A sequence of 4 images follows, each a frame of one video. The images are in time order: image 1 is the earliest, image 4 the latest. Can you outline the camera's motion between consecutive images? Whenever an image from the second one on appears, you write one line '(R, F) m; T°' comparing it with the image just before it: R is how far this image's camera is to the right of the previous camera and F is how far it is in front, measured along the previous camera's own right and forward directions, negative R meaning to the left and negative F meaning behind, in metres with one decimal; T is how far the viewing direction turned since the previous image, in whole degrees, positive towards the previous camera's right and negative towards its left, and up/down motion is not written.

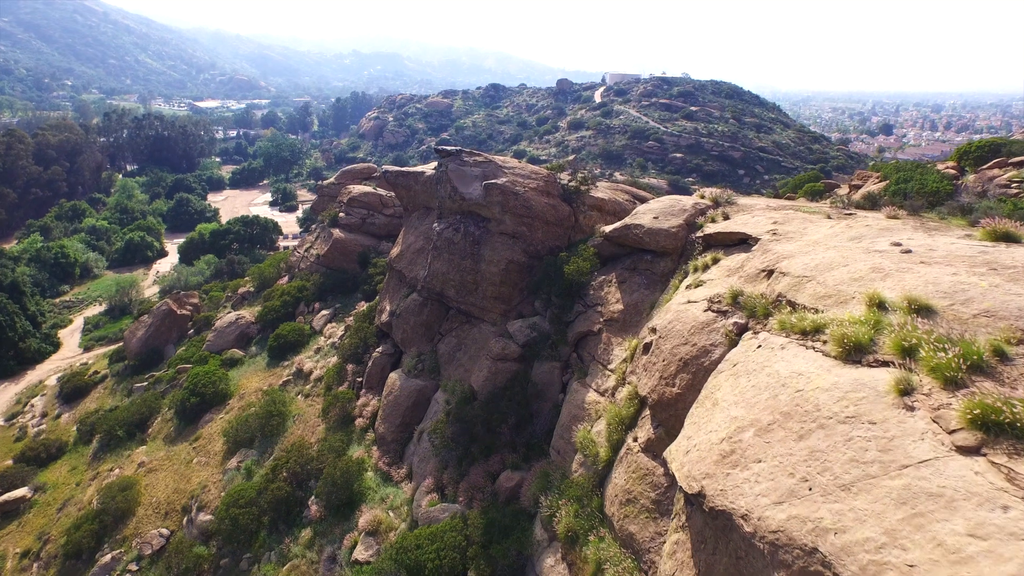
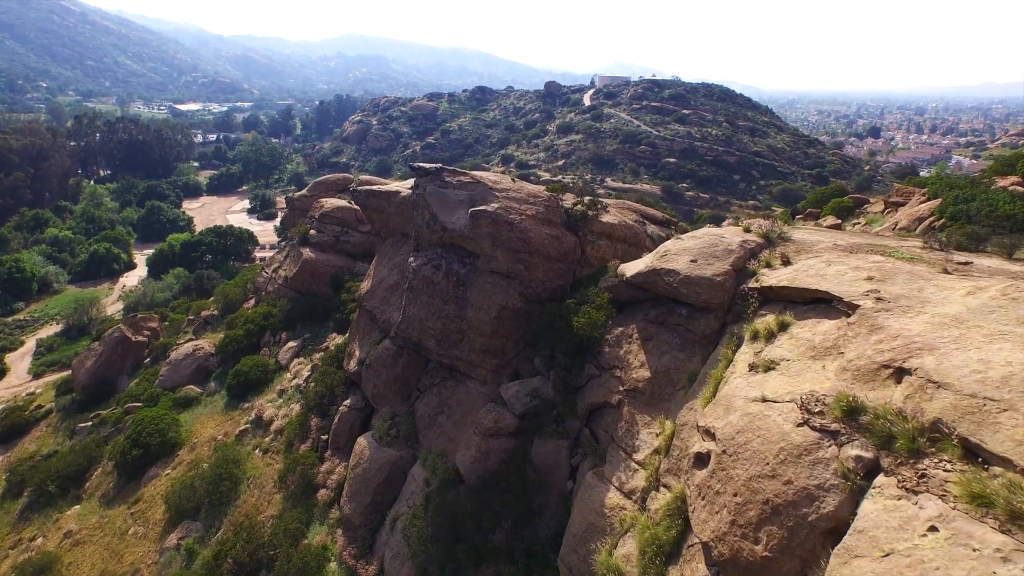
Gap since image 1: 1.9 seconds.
(-0.1, +2.8) m; +1°
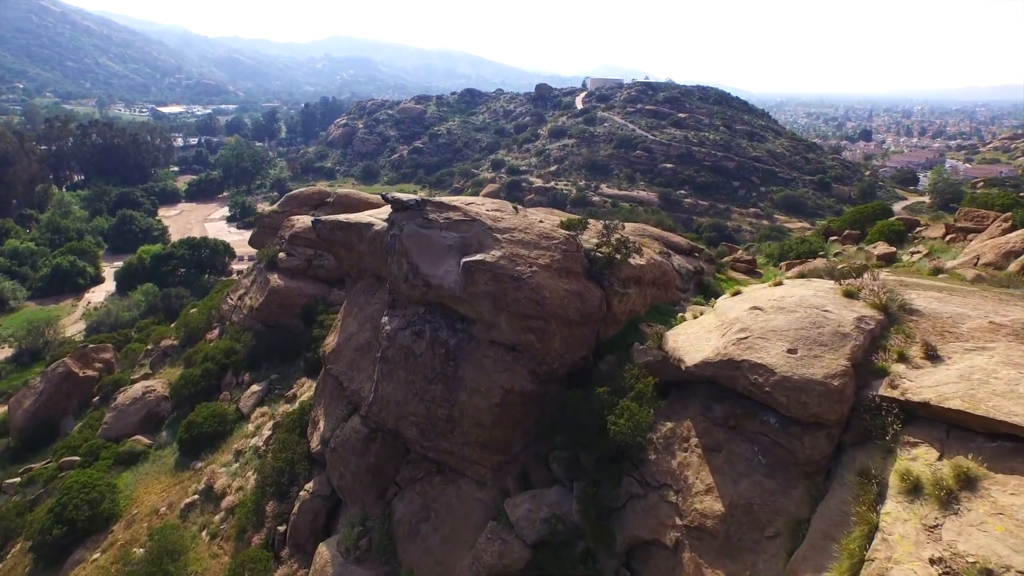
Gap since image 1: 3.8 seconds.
(-0.3, +3.0) m; +1°
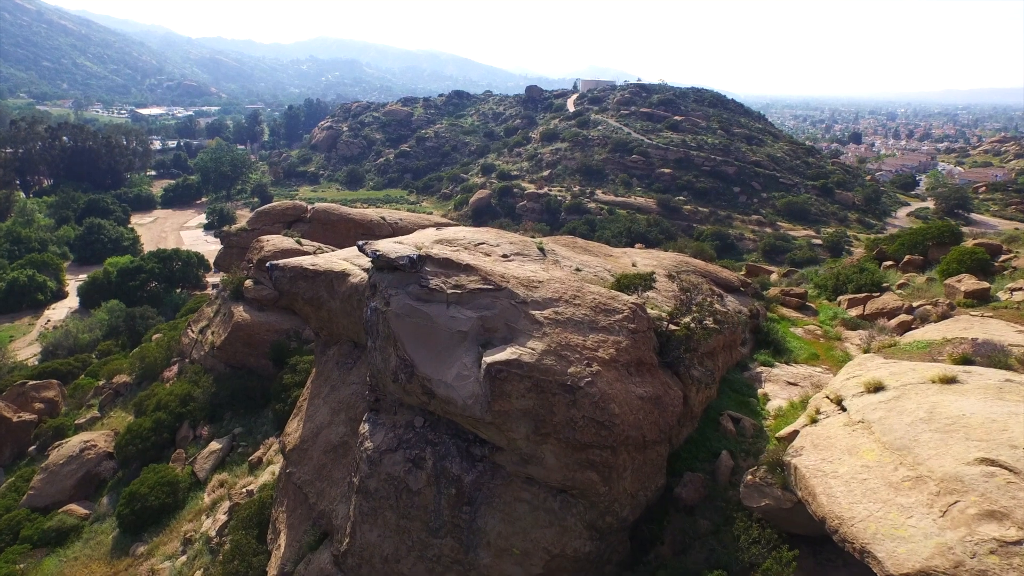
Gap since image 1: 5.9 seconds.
(-0.6, +3.1) m; +1°
